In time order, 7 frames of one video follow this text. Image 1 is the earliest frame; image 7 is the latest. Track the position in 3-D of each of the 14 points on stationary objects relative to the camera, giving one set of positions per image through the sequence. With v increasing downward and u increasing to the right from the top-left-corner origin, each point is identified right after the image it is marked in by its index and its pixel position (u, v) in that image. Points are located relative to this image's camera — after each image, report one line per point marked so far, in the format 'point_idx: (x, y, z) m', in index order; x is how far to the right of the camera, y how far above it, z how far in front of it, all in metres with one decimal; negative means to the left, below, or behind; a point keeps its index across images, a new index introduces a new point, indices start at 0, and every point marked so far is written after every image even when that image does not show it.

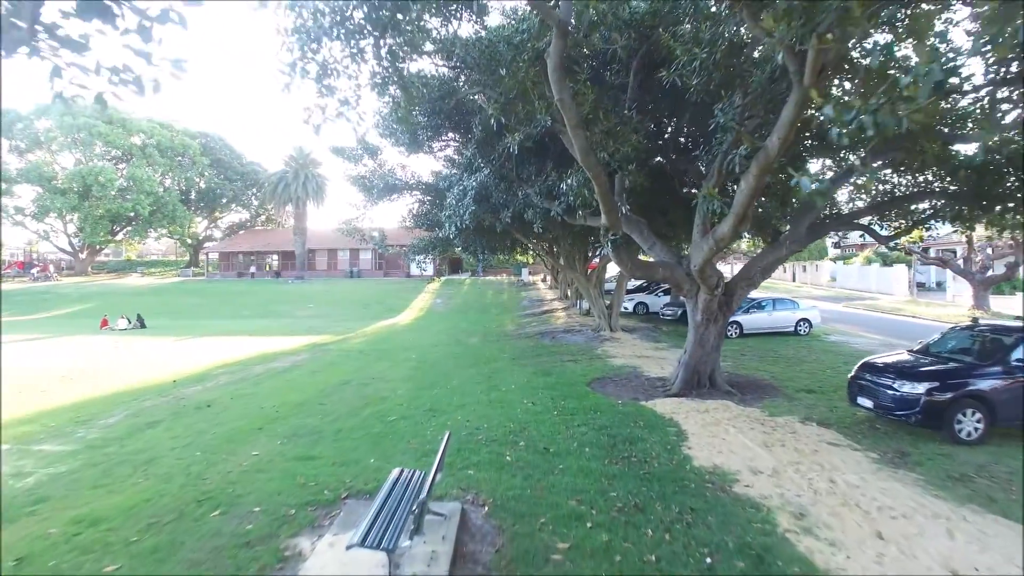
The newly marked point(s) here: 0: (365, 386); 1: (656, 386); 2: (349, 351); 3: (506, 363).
0: (-2.1, -1.4, +9.5) m
1: (+2.0, -1.3, +9.1) m
2: (-3.4, -1.3, +13.9) m
3: (-0.1, -1.4, +11.8) m
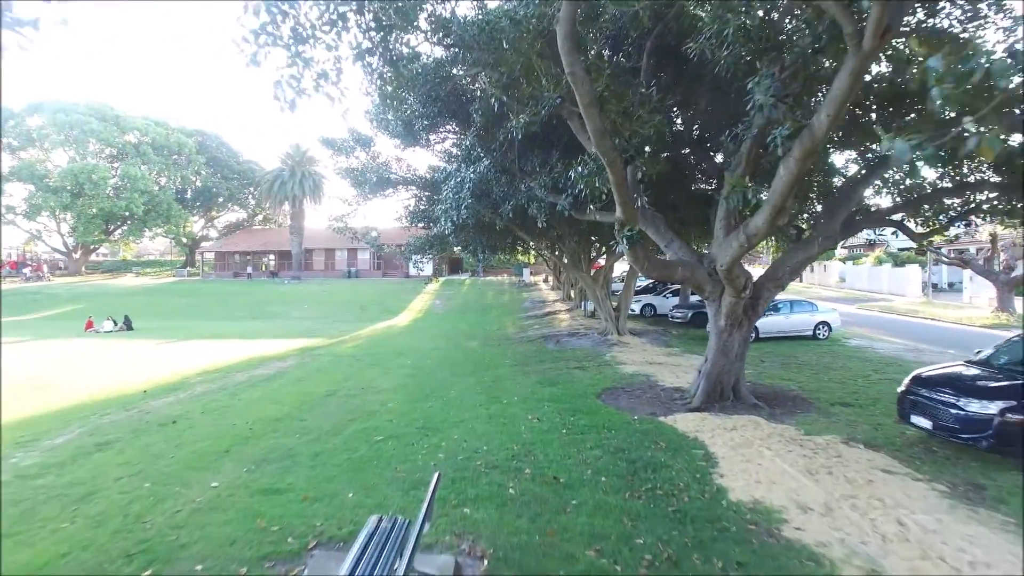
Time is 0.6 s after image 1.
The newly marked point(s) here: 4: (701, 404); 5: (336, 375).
0: (-2.1, -1.4, +8.7) m
1: (+2.0, -1.4, +8.3) m
2: (-3.3, -1.4, +13.1) m
3: (-0.1, -1.4, +11.0) m
4: (+2.2, -1.3, +7.7) m
5: (-2.8, -1.4, +10.7) m
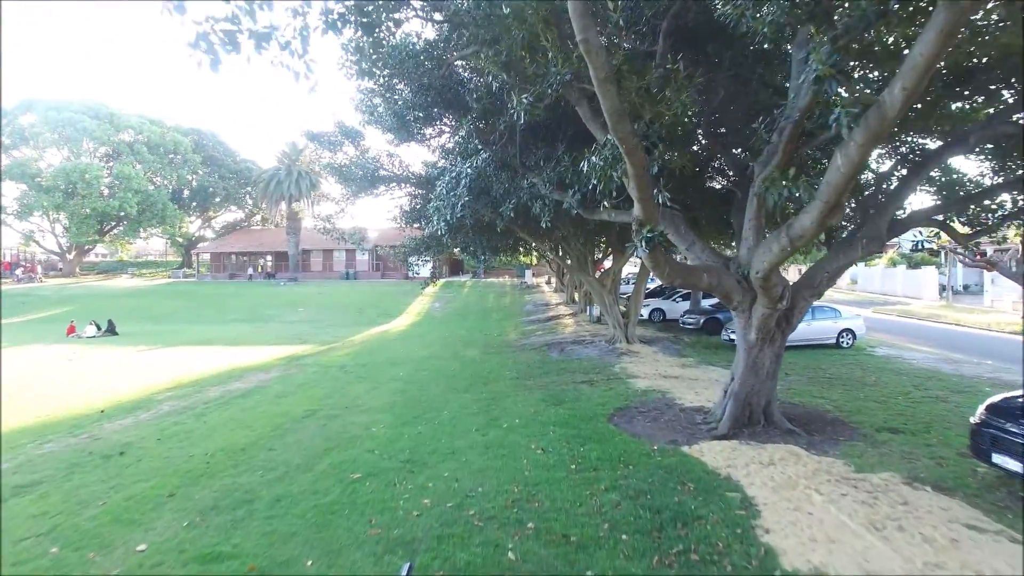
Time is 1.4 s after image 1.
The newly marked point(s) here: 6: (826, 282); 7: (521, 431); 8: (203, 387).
0: (-2.1, -1.5, +7.7) m
1: (+2.0, -1.5, +7.3) m
2: (-3.3, -1.5, +12.1) m
3: (-0.1, -1.5, +10.0) m
4: (+2.2, -1.4, +6.7) m
5: (-2.8, -1.5, +9.7) m
6: (+3.1, +0.1, +6.7) m
7: (+0.1, -1.5, +7.1) m
8: (-4.7, -1.5, +10.1) m
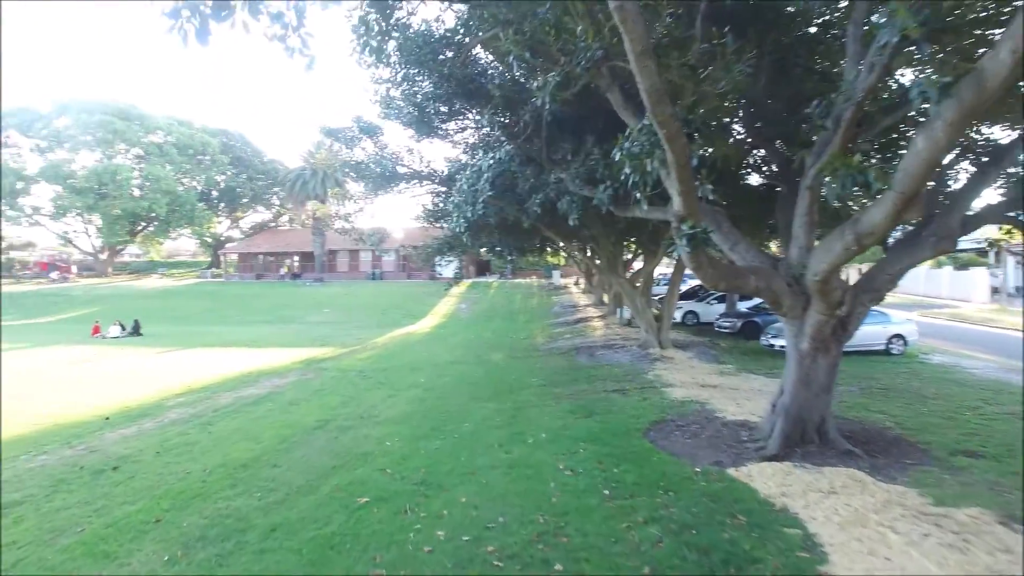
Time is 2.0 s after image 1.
0: (-1.8, -1.5, +7.2) m
1: (+2.3, -1.5, +6.6) m
2: (-2.9, -1.5, +11.7) m
3: (+0.3, -1.5, +9.4) m
4: (+2.4, -1.5, +6.0) m
5: (-2.4, -1.5, +9.2) m
6: (+3.4, 0.0, +6.0) m
7: (+0.3, -1.5, +6.5) m
8: (-4.3, -1.5, +9.7) m
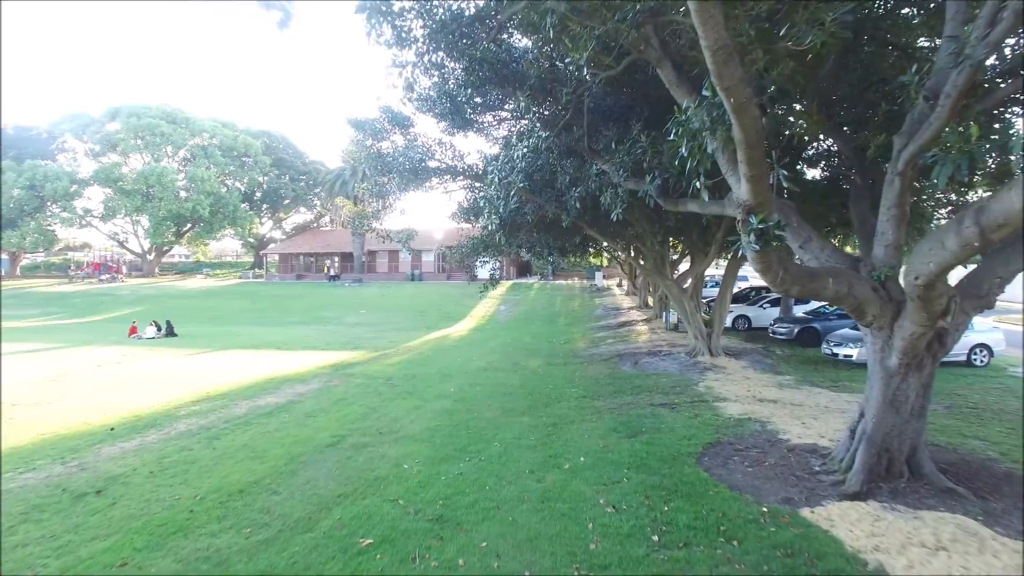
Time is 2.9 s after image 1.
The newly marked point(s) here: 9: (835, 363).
0: (-1.5, -1.6, +6.5) m
1: (+2.5, -1.5, +5.7) m
2: (-2.3, -1.5, +11.0) m
3: (+0.8, -1.5, +8.6) m
4: (+2.7, -1.5, +5.1) m
5: (-2.0, -1.5, +8.6) m
6: (+3.6, 0.0, +5.0) m
7: (+0.6, -1.6, +5.6) m
8: (-3.8, -1.5, +9.1) m
9: (+5.8, -1.3, +11.9) m
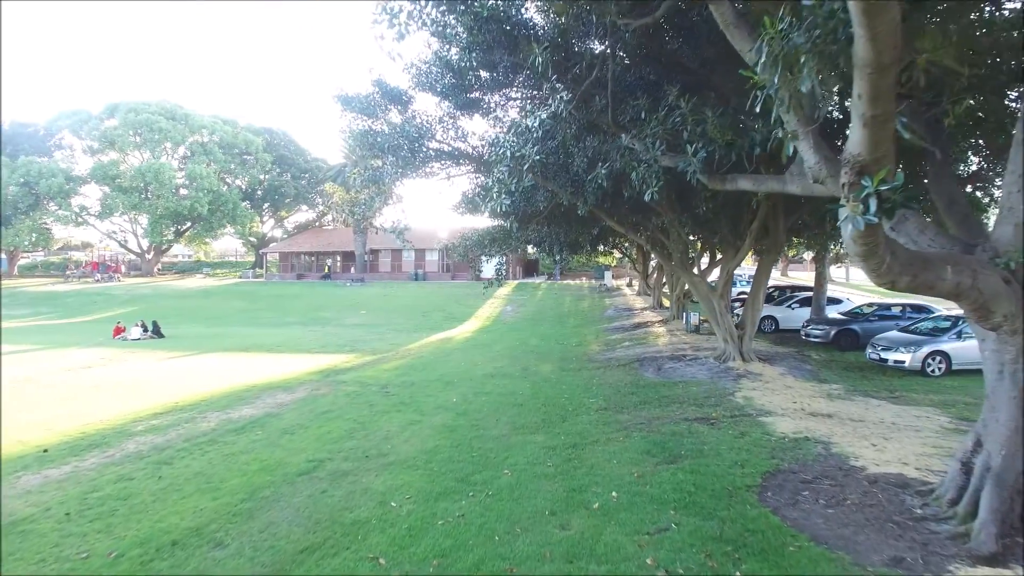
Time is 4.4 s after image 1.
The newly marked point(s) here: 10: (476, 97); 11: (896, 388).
0: (-1.3, -1.5, +5.3) m
1: (+2.7, -1.5, +4.4) m
2: (-2.1, -1.5, +9.8) m
3: (+0.9, -1.5, +7.4) m
4: (+2.8, -1.4, +3.8) m
5: (-1.9, -1.5, +7.3) m
6: (+3.7, 0.0, +3.7) m
7: (+0.7, -1.5, +4.4) m
8: (-3.7, -1.5, +7.9) m
9: (+5.9, -1.3, +10.6) m
10: (-0.5, +2.8, +9.7) m
11: (+5.2, -1.4, +9.0) m
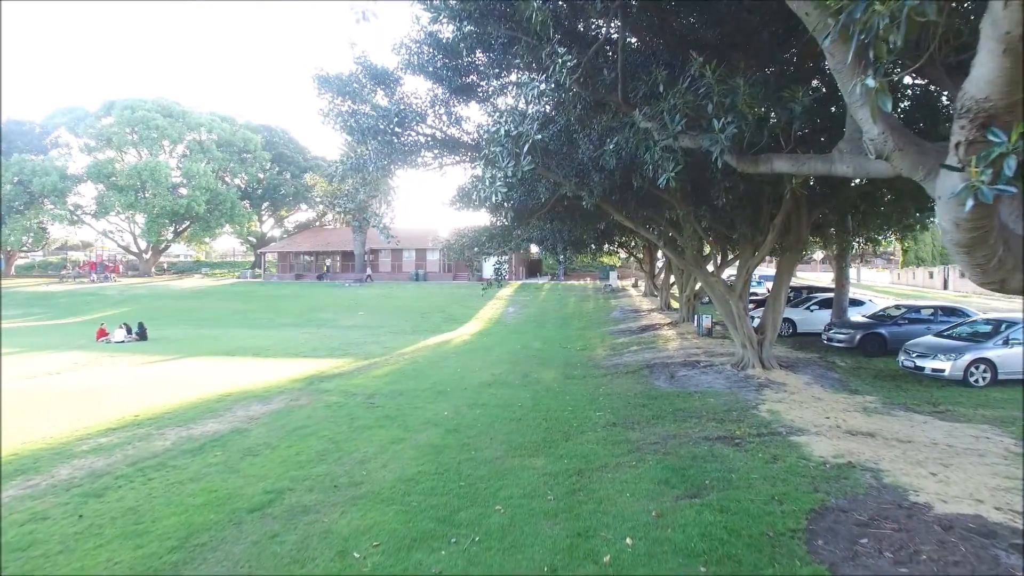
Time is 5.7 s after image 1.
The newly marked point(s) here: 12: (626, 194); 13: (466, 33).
0: (-1.4, -1.5, +4.4) m
1: (+2.6, -1.5, +3.5) m
2: (-2.1, -1.5, +8.9) m
3: (+0.9, -1.5, +6.4) m
4: (+2.7, -1.4, +2.9) m
5: (-1.9, -1.5, +6.4) m
6: (+3.6, 0.0, +2.8) m
7: (+0.7, -1.5, +3.5) m
8: (-3.7, -1.5, +7.0) m
9: (+5.9, -1.3, +9.7) m
10: (-0.6, +2.8, +8.8) m
11: (+5.2, -1.4, +8.0) m
12: (+1.6, +1.3, +9.3) m
13: (-0.5, +2.8, +7.5) m
